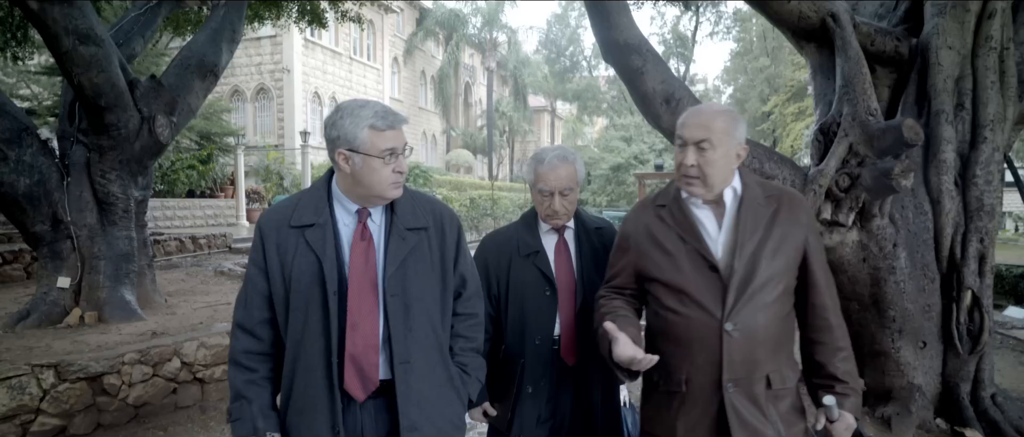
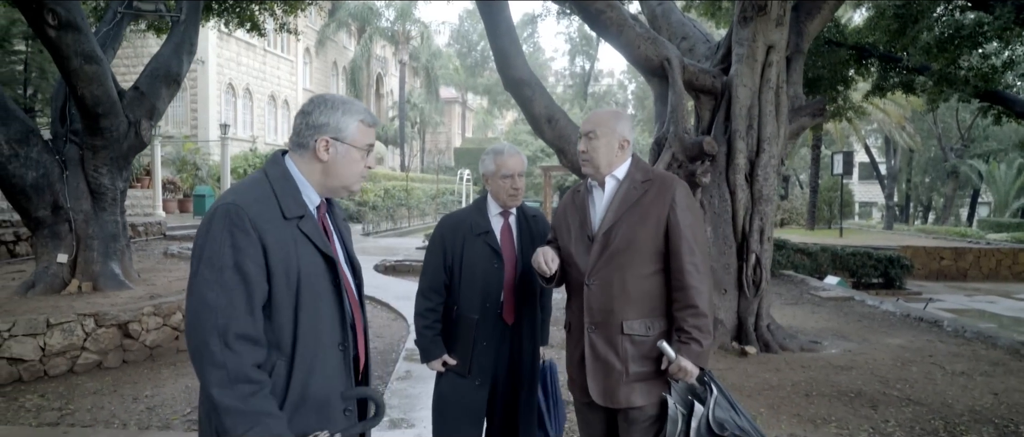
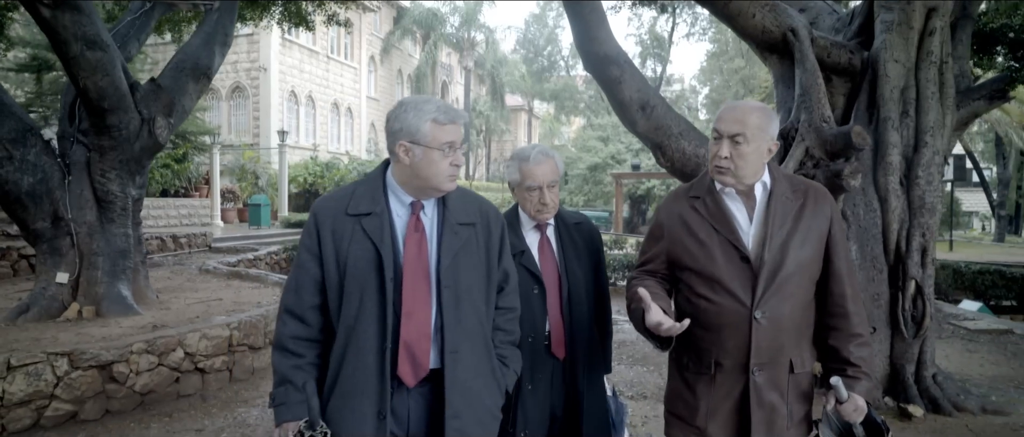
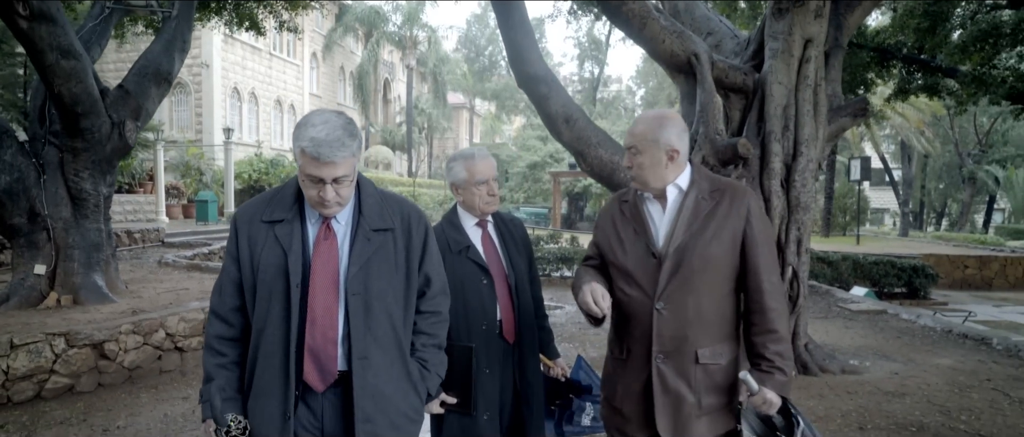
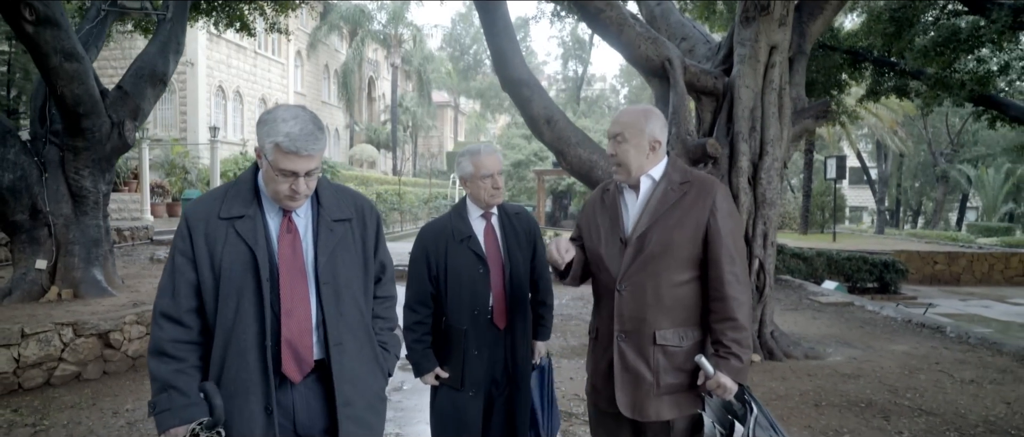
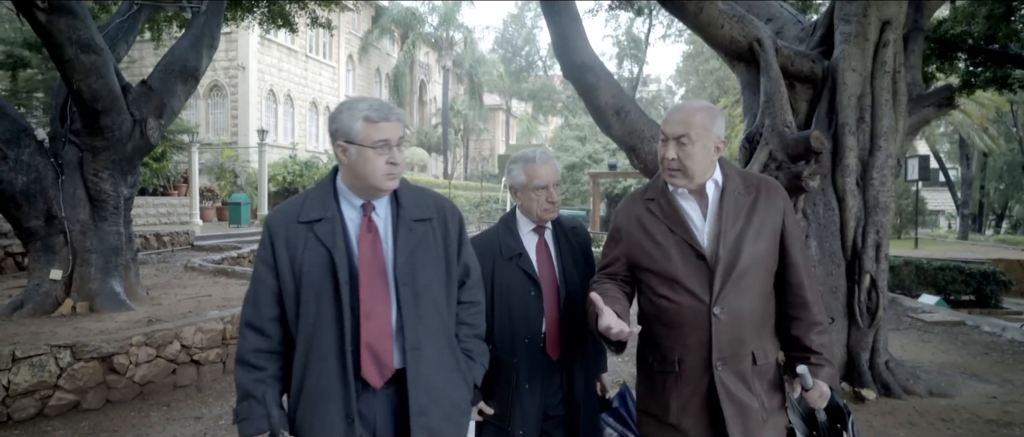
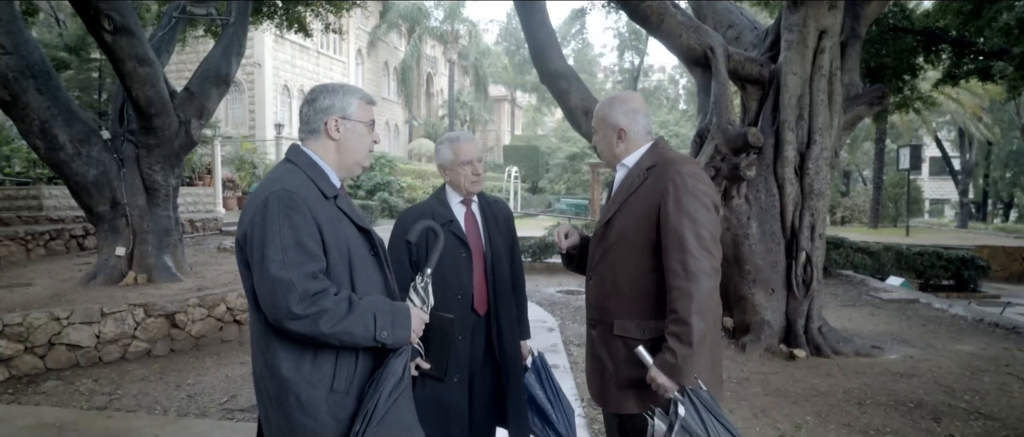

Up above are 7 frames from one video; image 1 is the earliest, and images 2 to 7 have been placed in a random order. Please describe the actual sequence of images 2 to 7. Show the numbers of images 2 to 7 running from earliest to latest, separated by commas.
3, 6, 4, 5, 2, 7
